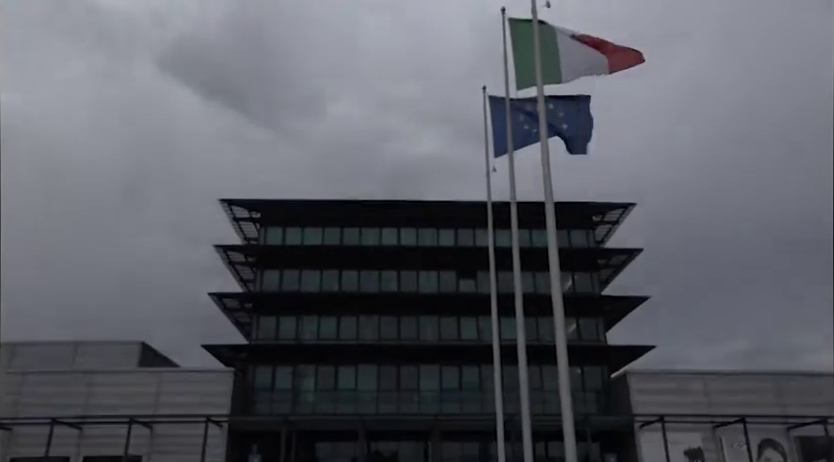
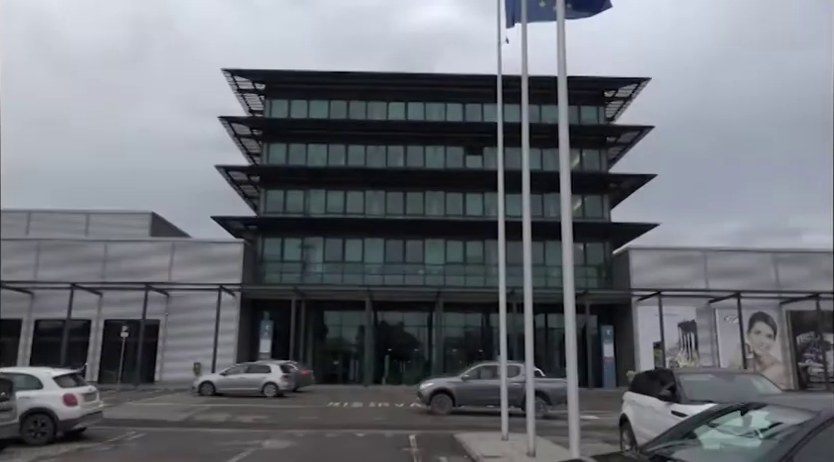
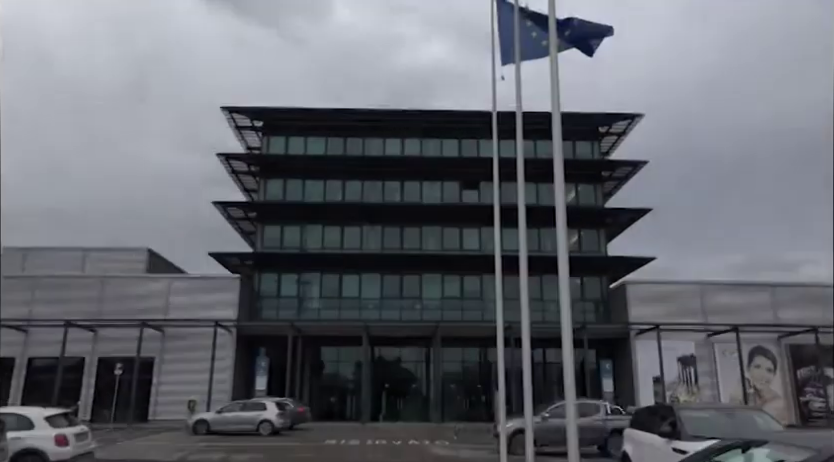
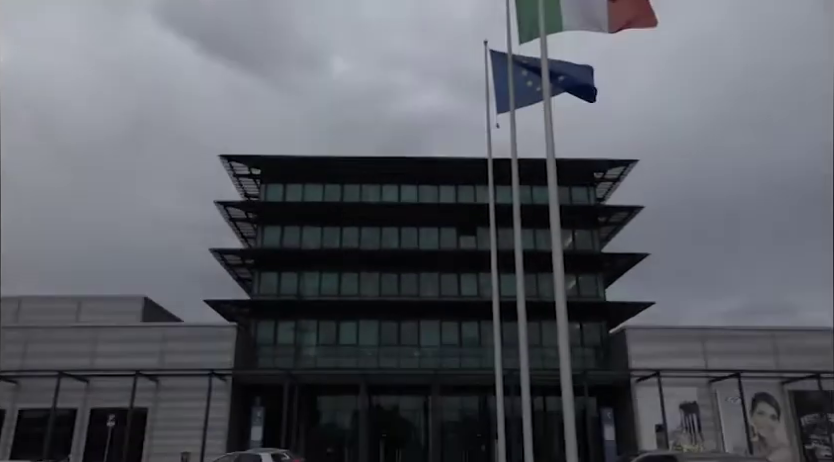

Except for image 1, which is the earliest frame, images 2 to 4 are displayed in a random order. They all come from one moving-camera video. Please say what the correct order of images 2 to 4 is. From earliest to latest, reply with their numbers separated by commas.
4, 3, 2
